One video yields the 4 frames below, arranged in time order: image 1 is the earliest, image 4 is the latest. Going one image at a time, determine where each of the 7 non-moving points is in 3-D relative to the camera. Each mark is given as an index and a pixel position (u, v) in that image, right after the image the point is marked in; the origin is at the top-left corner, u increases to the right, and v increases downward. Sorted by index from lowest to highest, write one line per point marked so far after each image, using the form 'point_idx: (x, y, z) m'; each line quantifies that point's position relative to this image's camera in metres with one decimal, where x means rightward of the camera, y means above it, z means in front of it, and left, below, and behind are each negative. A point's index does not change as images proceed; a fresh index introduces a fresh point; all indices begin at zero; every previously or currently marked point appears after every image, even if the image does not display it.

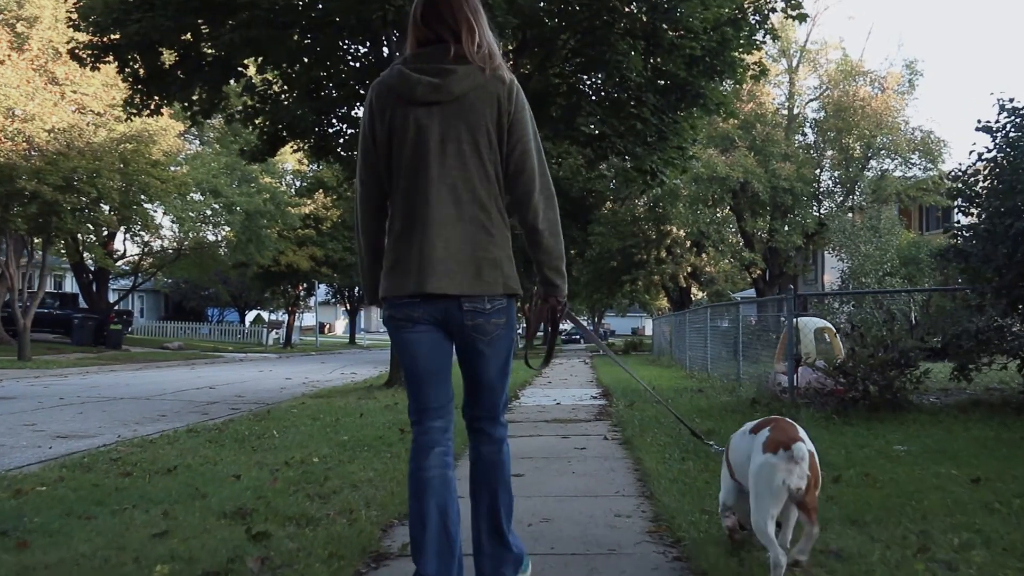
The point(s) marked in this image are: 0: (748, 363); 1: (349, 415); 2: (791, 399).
0: (+3.4, -1.1, +15.6) m
1: (-1.7, -1.3, +10.9) m
2: (+2.6, -1.0, +9.8) m
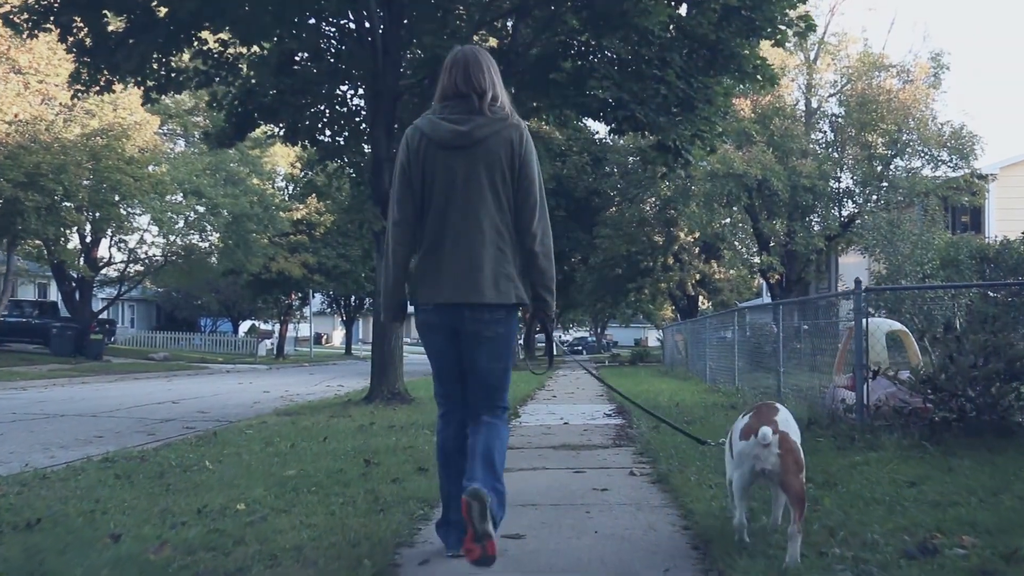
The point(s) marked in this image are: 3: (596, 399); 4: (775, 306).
0: (+3.4, -1.1, +13.6) m
1: (-1.7, -1.3, +8.9) m
2: (+2.6, -1.0, +7.8) m
3: (+1.1, -1.5, +14.1) m
4: (+3.4, -0.2, +13.7) m
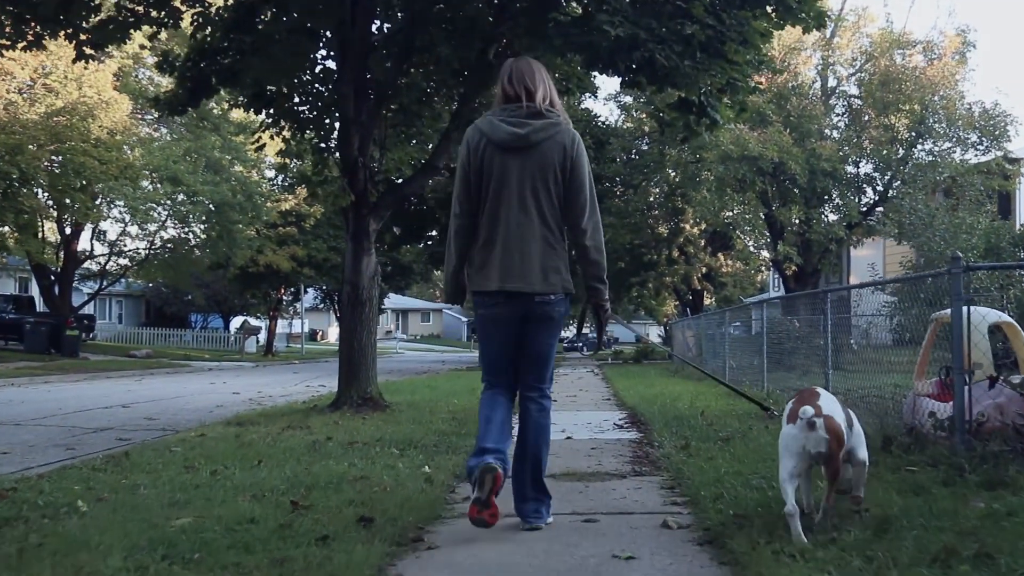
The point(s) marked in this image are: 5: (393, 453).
0: (+3.3, -1.0, +11.7) m
1: (-1.8, -1.2, +7.0) m
2: (+2.5, -0.9, +5.8) m
3: (+1.0, -1.4, +12.1) m
4: (+3.3, -0.1, +11.8) m
5: (-0.8, -1.1, +7.2) m
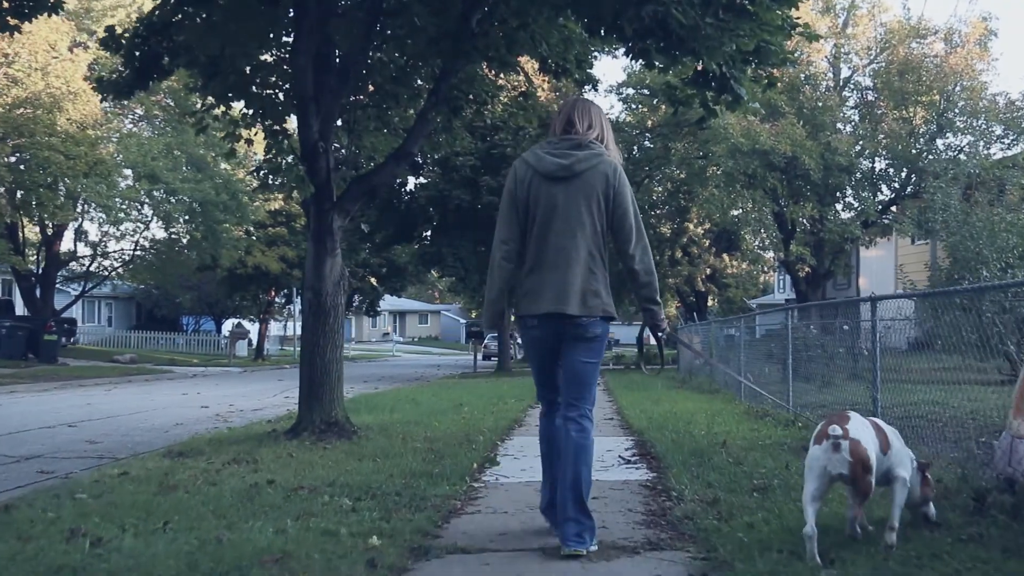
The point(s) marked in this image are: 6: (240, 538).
0: (+3.2, -1.0, +10.2) m
1: (-1.9, -1.2, +5.5) m
2: (+2.4, -0.9, +4.3) m
3: (+0.9, -1.4, +10.6) m
4: (+3.2, -0.2, +10.3) m
5: (-0.9, -1.2, +5.6) m
6: (-1.3, -1.2, +4.9) m
